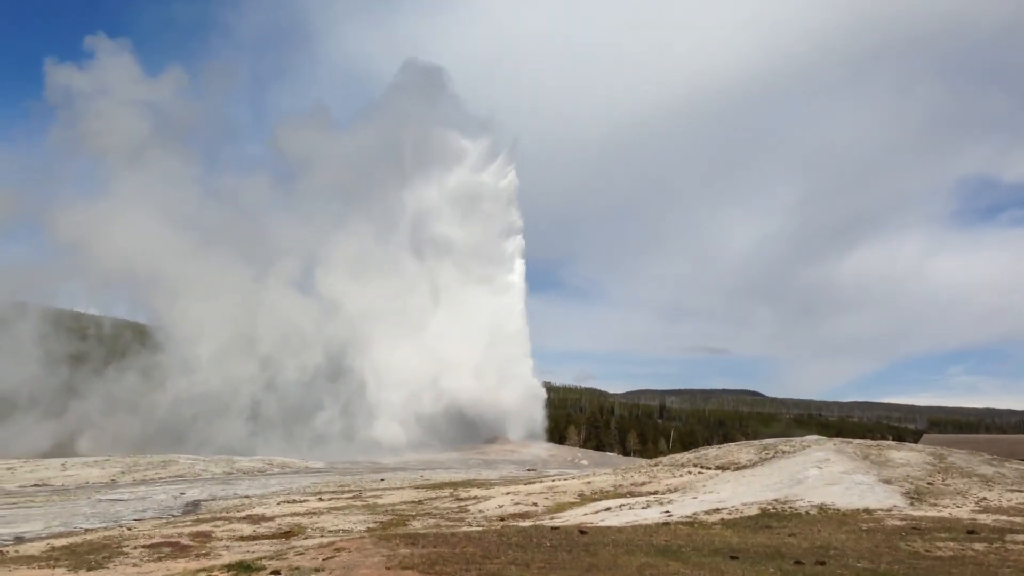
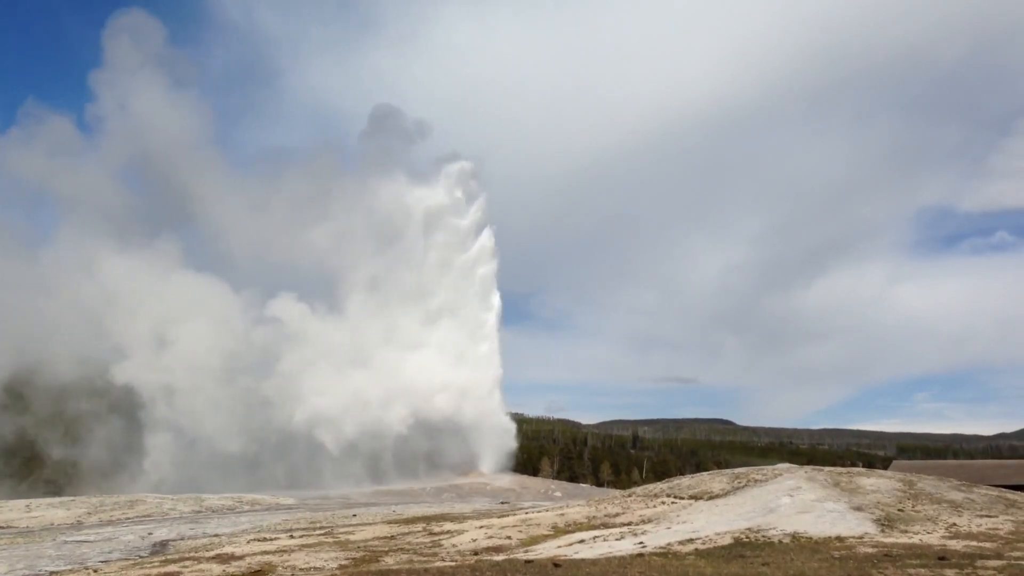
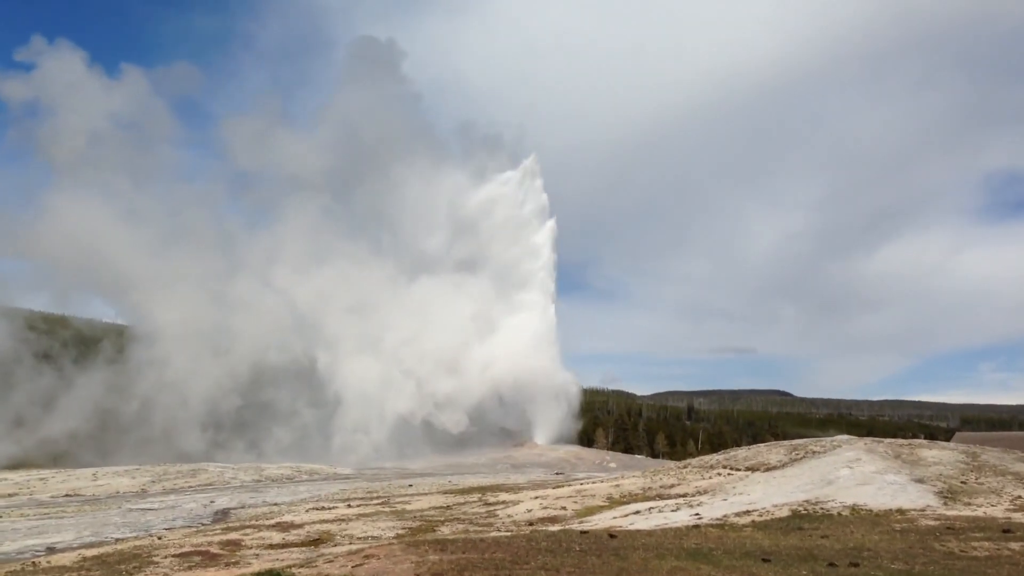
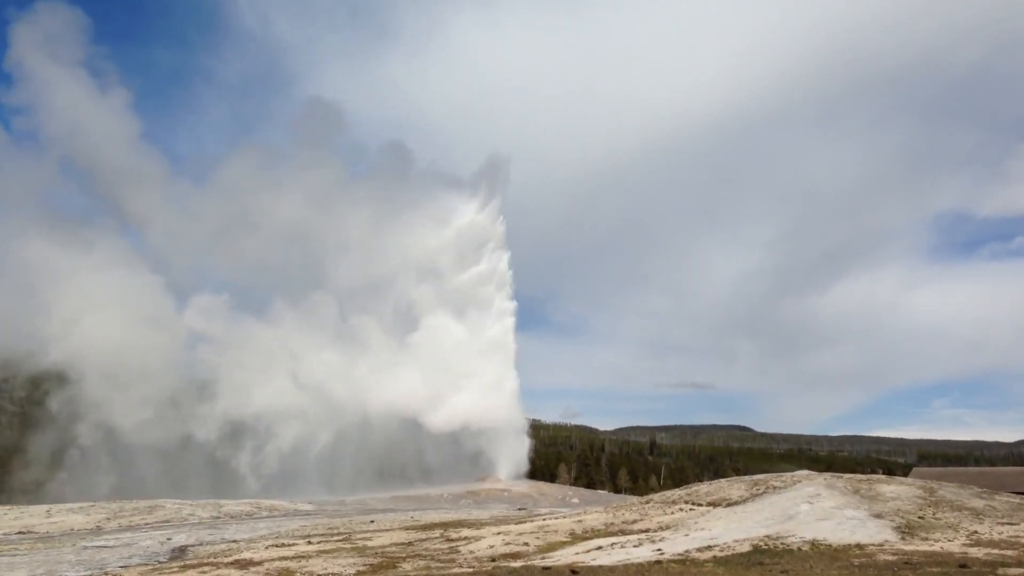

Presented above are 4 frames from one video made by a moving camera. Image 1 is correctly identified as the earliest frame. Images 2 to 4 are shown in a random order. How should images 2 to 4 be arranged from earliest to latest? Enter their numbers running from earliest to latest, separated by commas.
3, 2, 4
